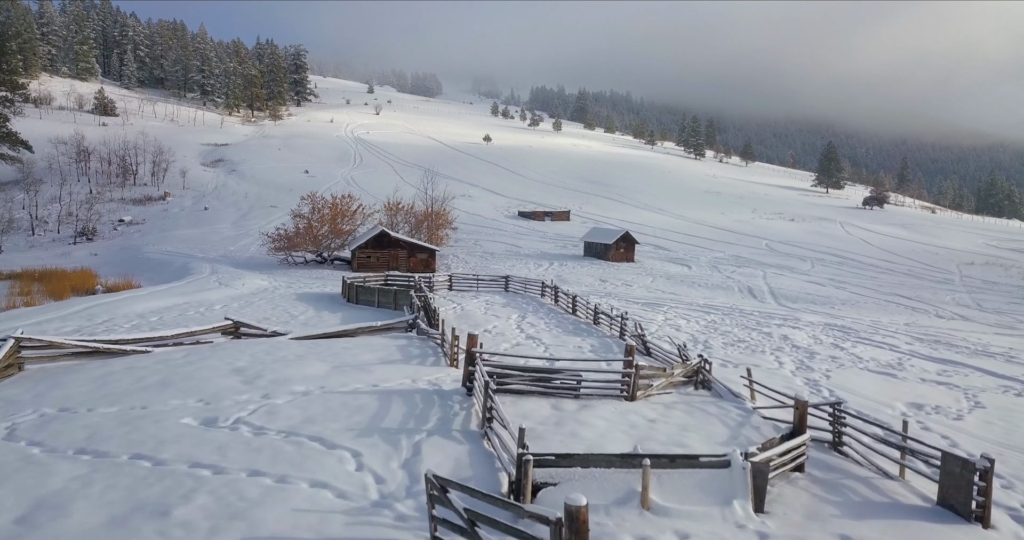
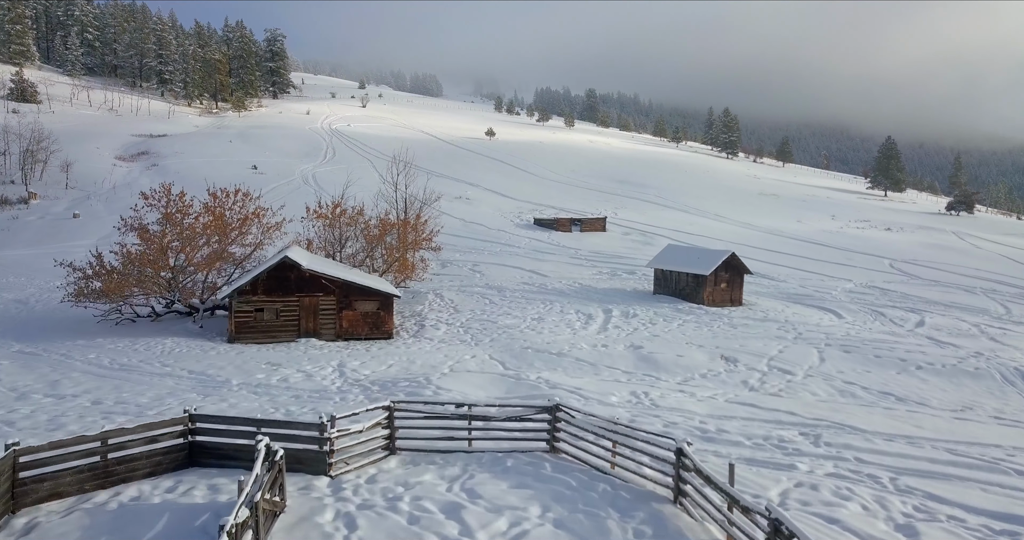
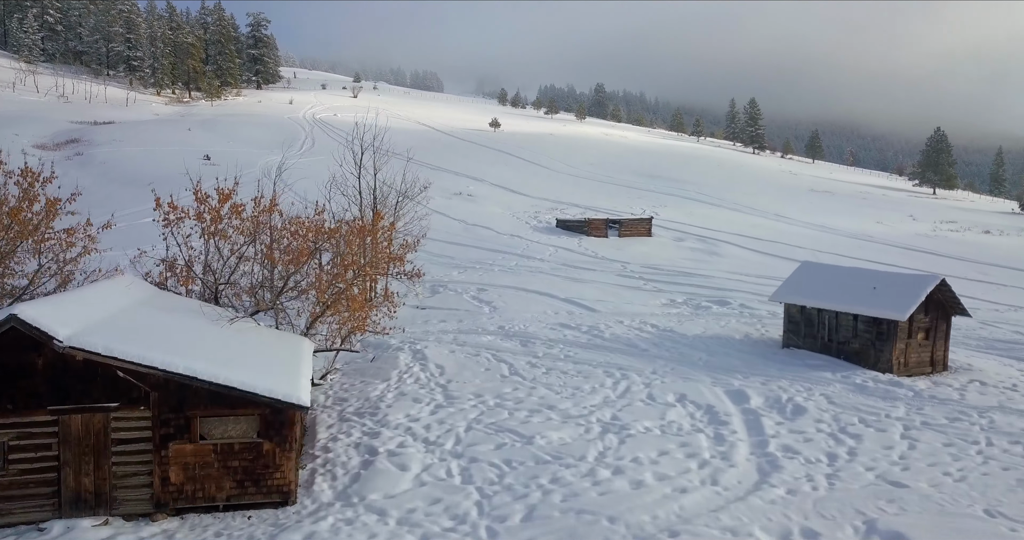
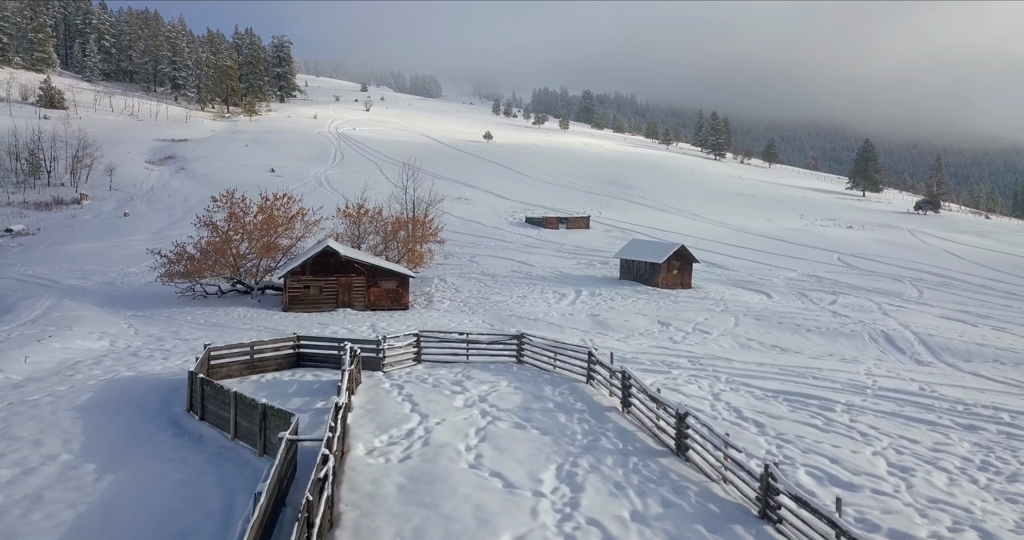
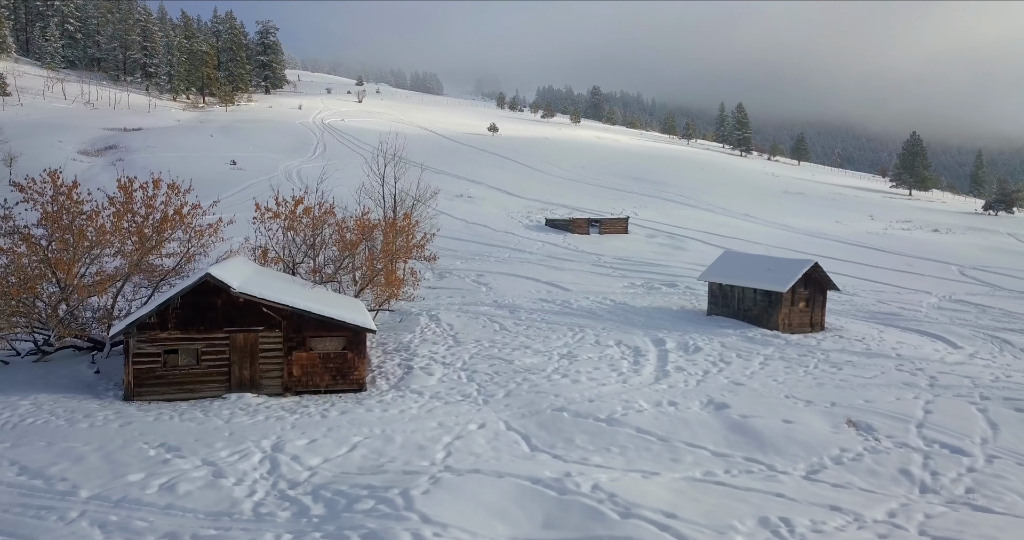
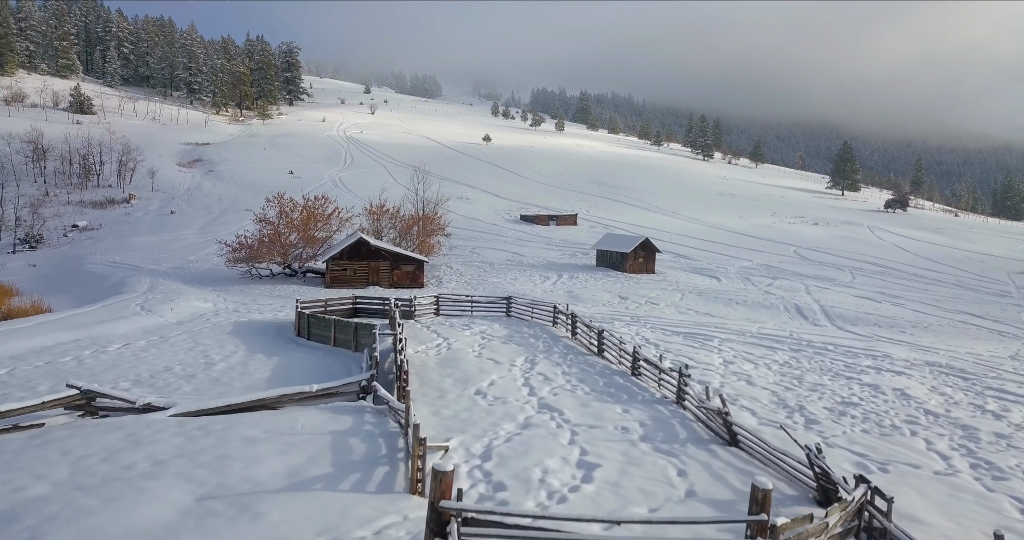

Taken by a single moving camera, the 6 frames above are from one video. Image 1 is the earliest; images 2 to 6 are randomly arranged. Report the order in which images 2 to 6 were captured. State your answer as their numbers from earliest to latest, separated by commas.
6, 4, 2, 5, 3
